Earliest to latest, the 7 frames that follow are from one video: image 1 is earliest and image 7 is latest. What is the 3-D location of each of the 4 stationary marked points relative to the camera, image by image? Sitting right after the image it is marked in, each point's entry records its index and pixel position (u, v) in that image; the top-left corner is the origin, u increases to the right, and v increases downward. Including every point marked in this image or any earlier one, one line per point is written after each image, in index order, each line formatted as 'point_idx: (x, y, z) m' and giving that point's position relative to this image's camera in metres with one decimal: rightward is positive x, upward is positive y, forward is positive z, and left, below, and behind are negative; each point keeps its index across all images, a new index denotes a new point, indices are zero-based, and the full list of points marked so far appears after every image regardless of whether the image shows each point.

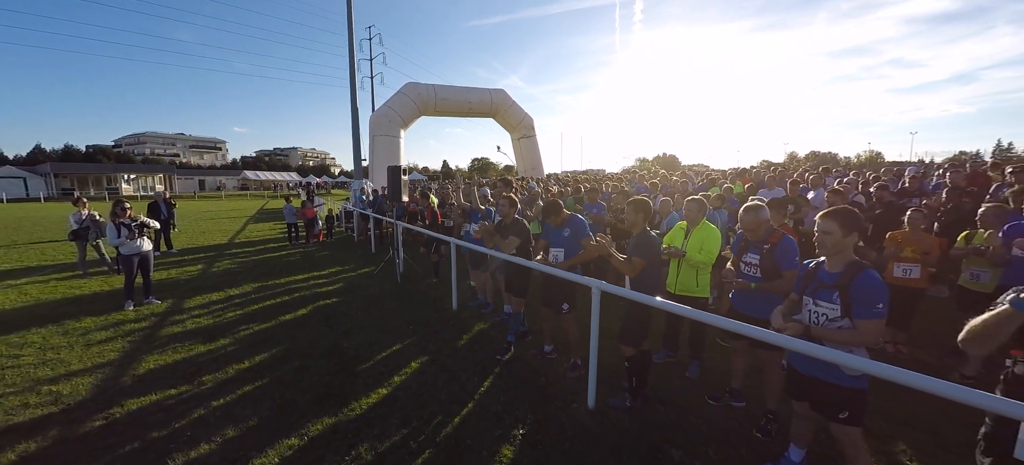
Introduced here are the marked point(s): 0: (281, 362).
0: (-2.4, -1.3, +3.6) m
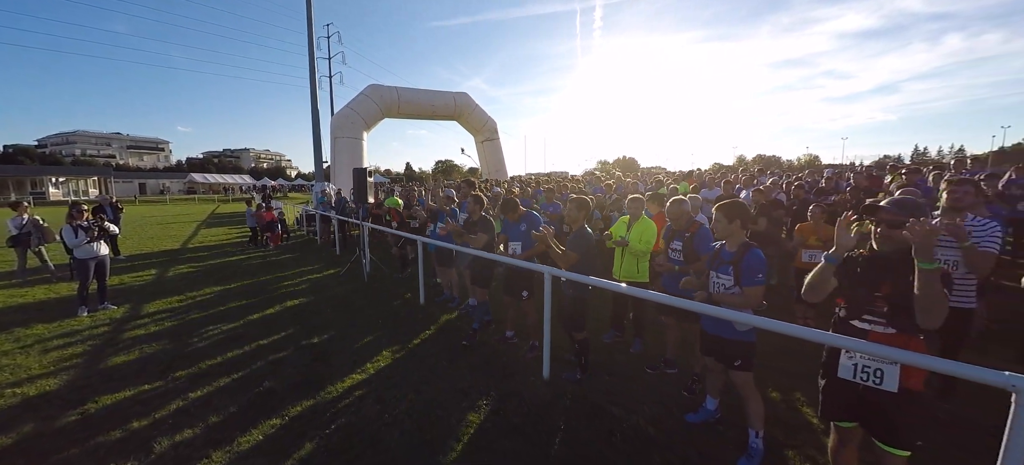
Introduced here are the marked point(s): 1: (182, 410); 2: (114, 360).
0: (-2.8, -1.3, +3.7) m
1: (-2.7, -1.4, +2.8) m
2: (-4.1, -1.3, +3.5) m
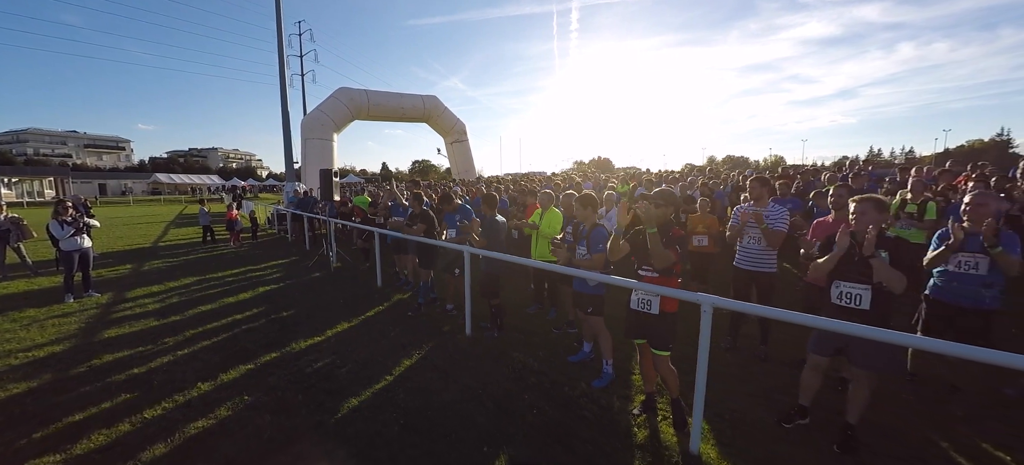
0: (-3.6, -1.2, +4.4) m
1: (-3.5, -1.3, +3.6) m
2: (-4.9, -1.2, +4.2) m
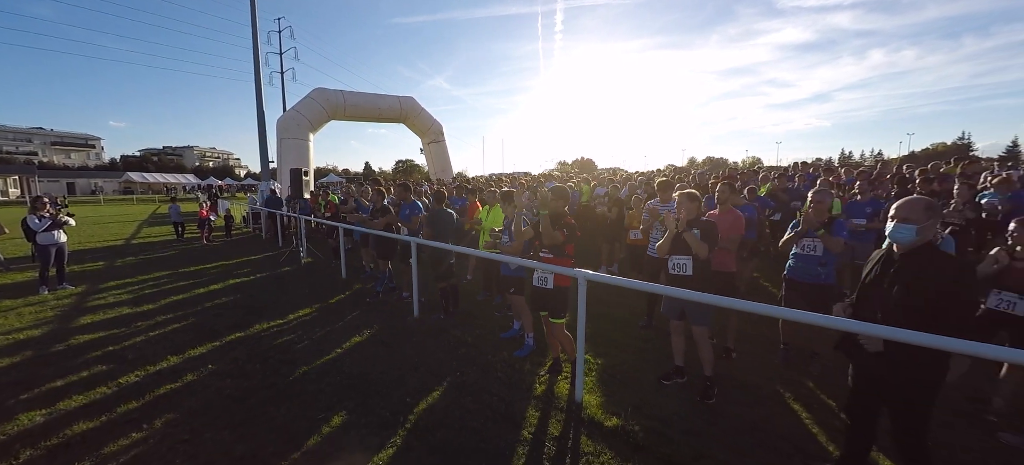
0: (-4.4, -1.1, +4.9) m
1: (-4.3, -1.3, +4.0) m
2: (-5.7, -1.1, +4.6) m
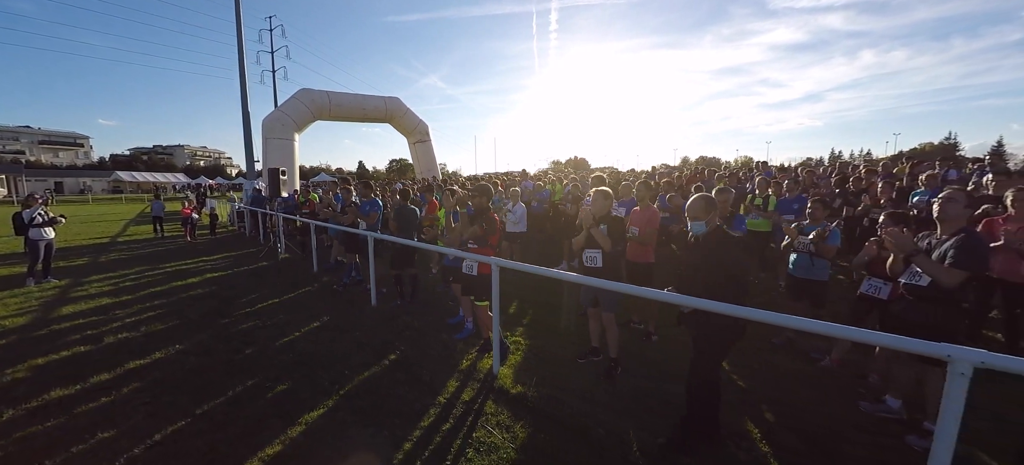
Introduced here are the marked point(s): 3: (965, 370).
0: (-5.2, -1.1, +5.3) m
1: (-5.0, -1.2, +4.4) m
2: (-6.5, -1.1, +5.0) m
3: (+2.1, -0.6, +1.5) m
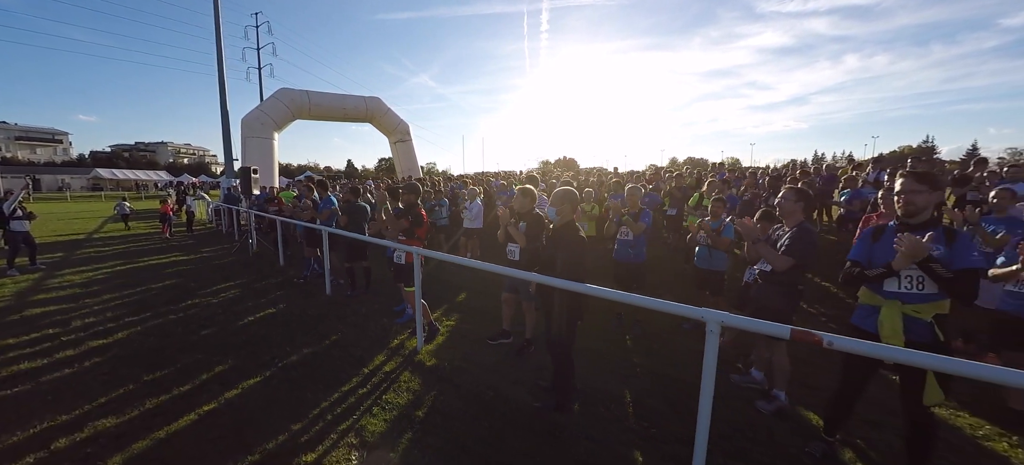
0: (-6.1, -1.0, +5.7) m
1: (-5.9, -1.1, +4.8) m
2: (-7.4, -1.0, +5.3) m
3: (+1.2, -0.6, +2.1) m
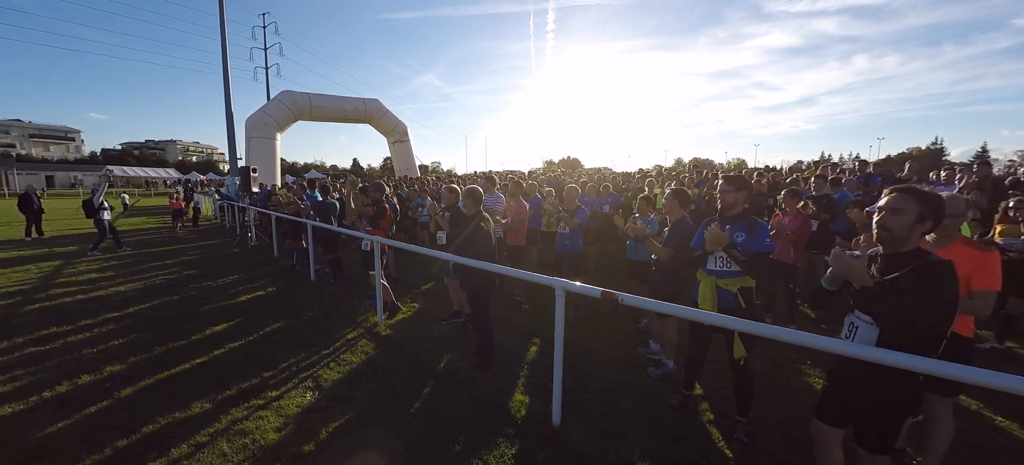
0: (-6.9, -0.9, +6.5) m
1: (-6.7, -1.0, +5.7) m
2: (-8.2, -0.8, +6.2) m
3: (+0.4, -0.5, +2.8) m
